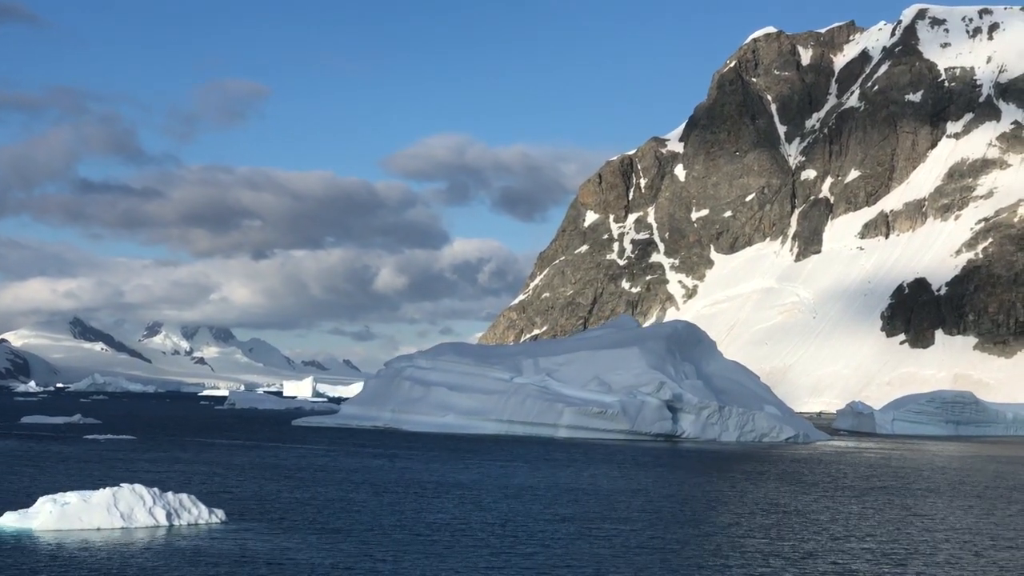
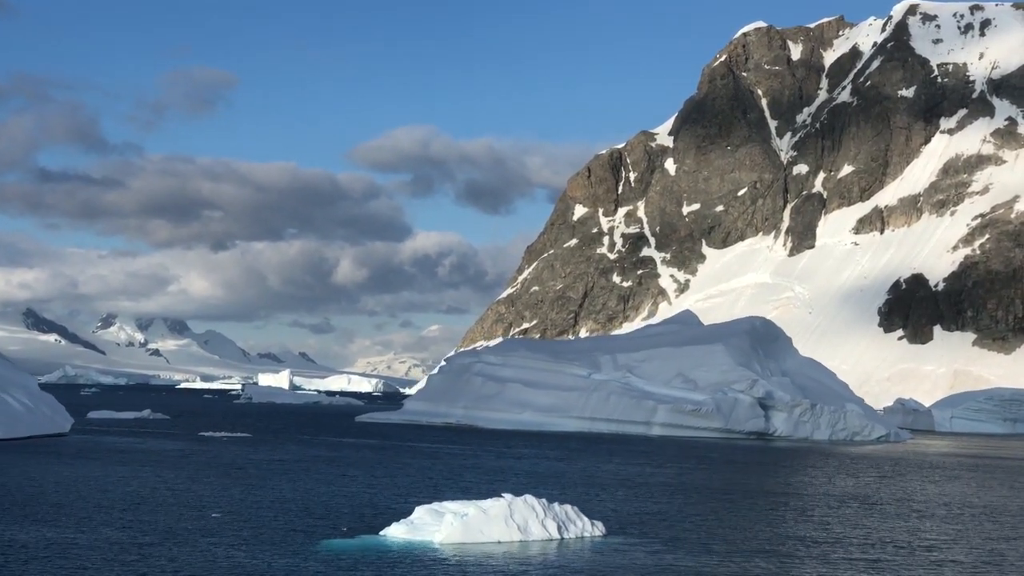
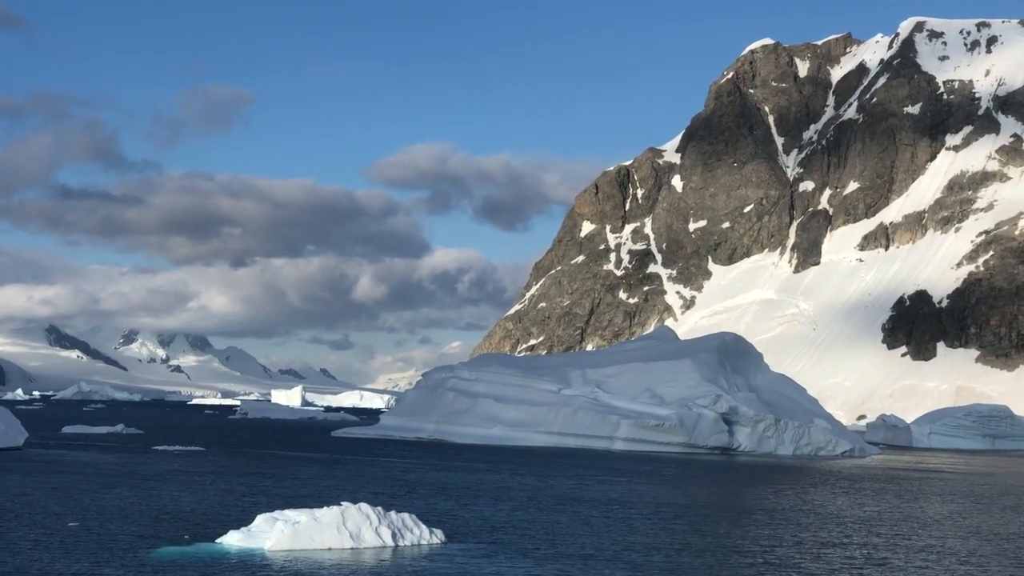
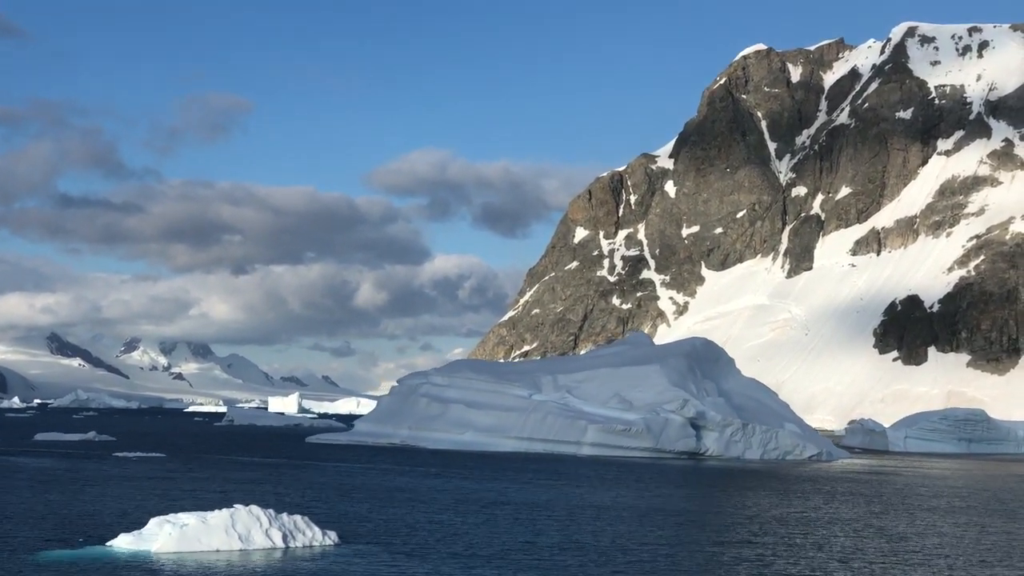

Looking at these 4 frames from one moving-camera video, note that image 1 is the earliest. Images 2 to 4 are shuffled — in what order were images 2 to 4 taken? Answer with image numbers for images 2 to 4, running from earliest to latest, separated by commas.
4, 3, 2
